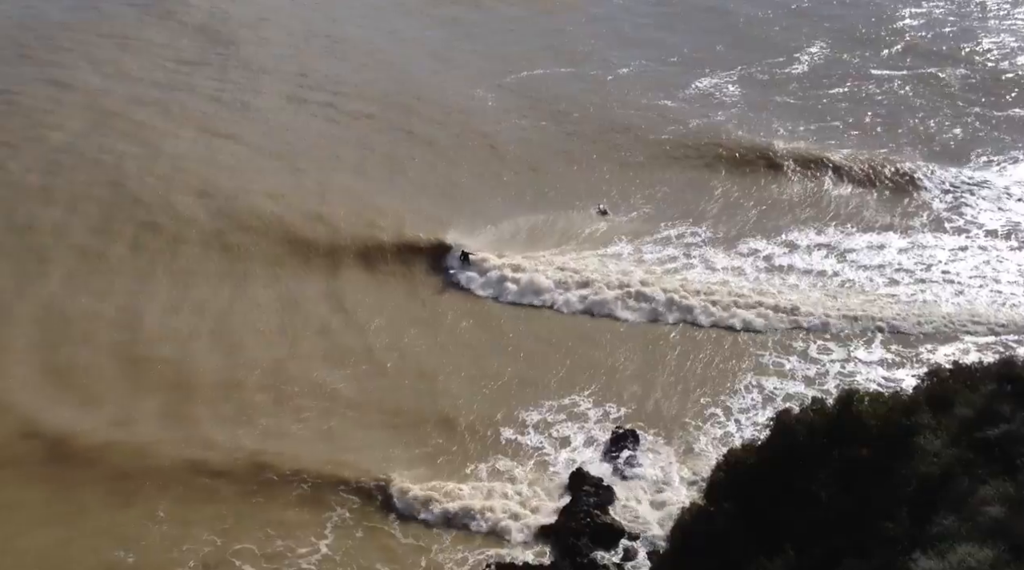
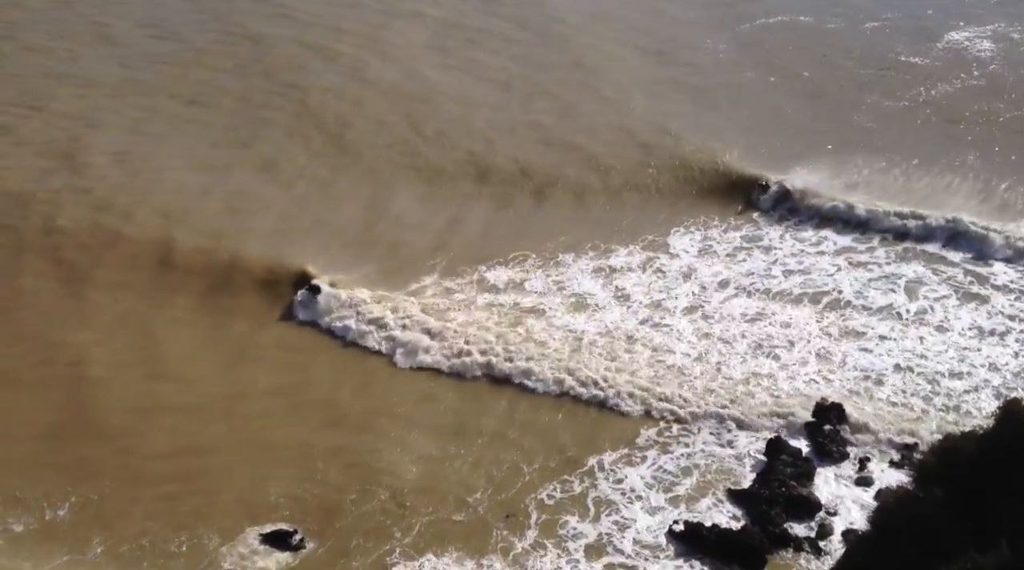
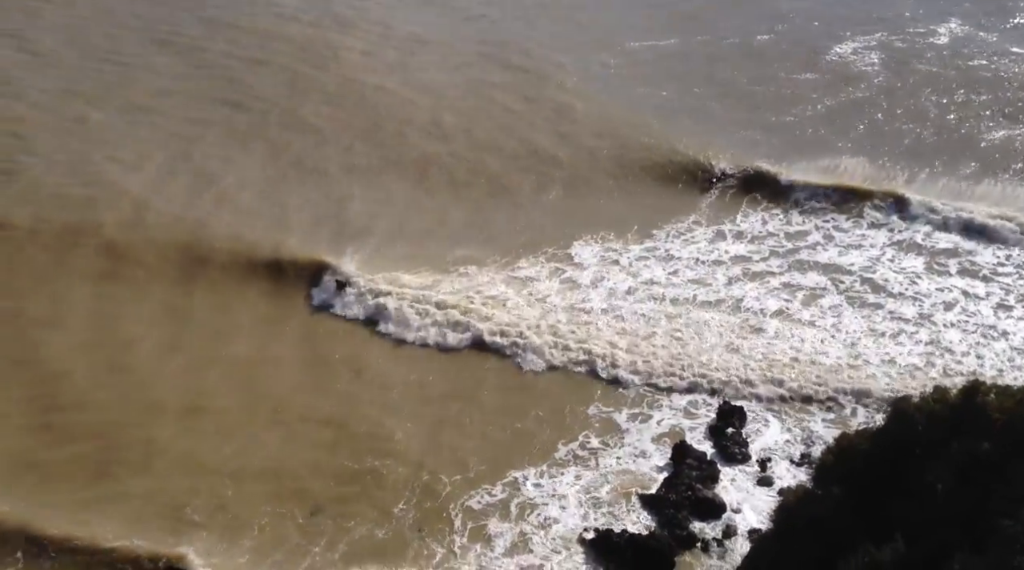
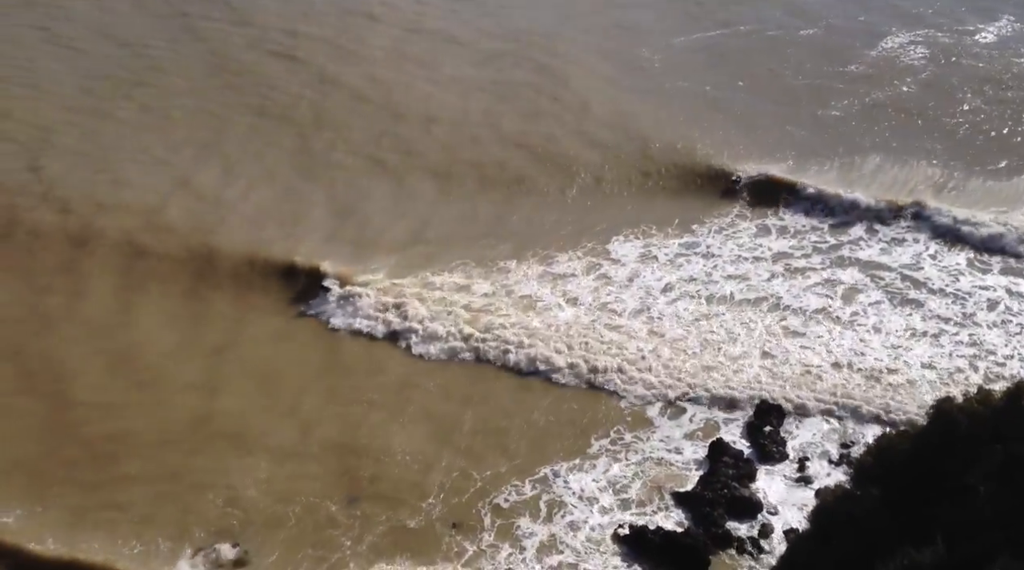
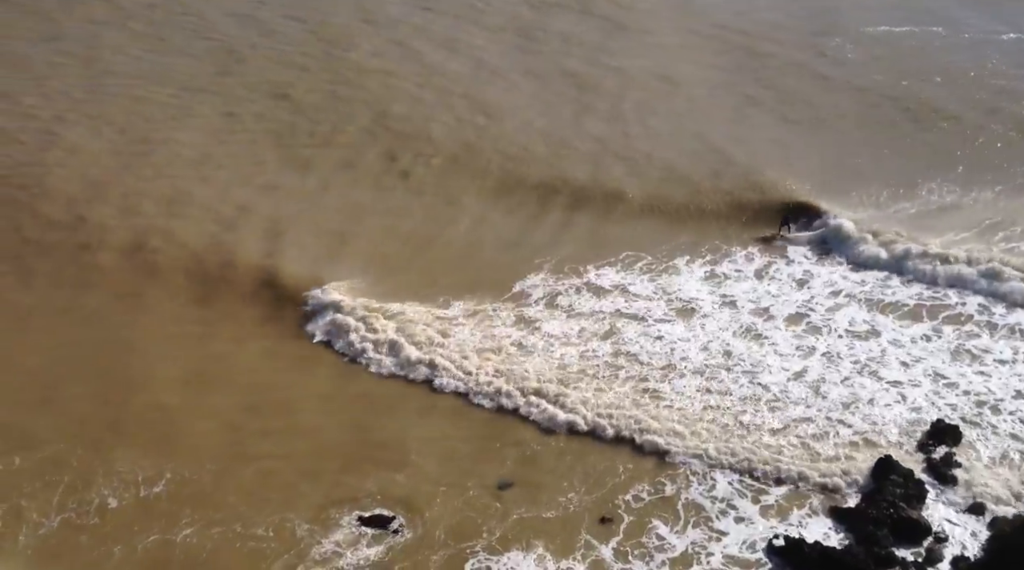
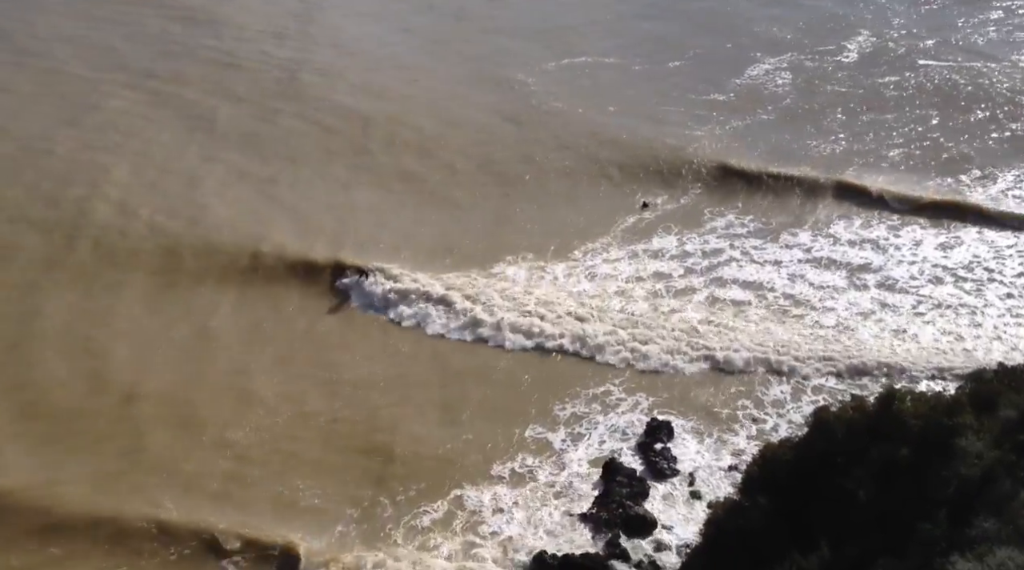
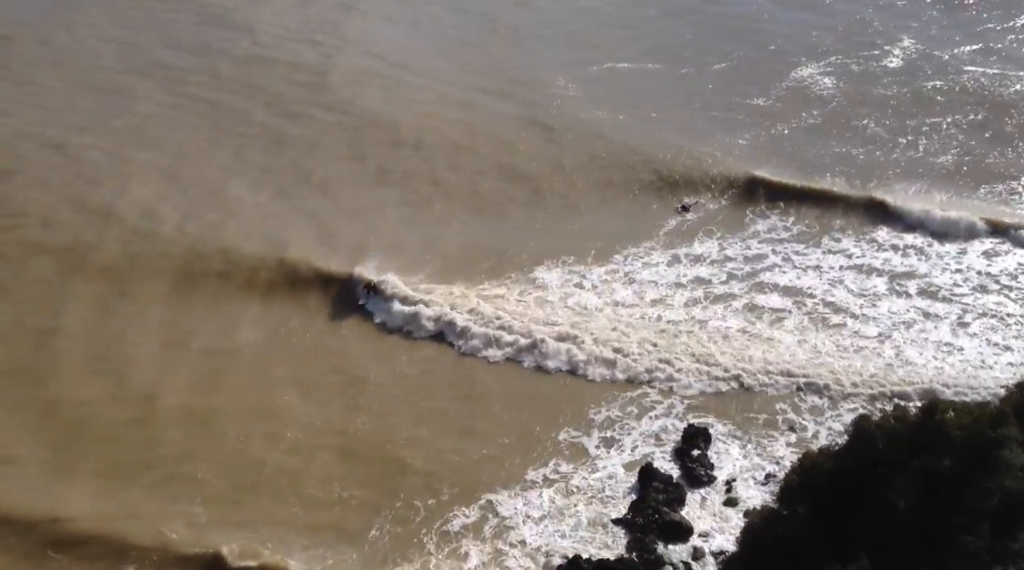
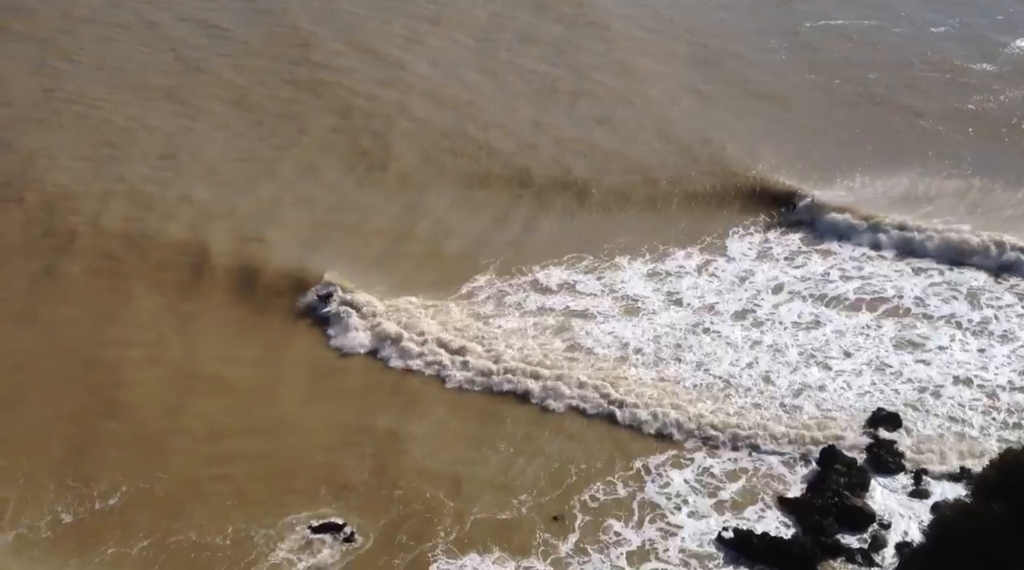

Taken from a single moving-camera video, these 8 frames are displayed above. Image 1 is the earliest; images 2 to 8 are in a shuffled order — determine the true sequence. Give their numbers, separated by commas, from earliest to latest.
6, 7, 3, 4, 2, 8, 5
